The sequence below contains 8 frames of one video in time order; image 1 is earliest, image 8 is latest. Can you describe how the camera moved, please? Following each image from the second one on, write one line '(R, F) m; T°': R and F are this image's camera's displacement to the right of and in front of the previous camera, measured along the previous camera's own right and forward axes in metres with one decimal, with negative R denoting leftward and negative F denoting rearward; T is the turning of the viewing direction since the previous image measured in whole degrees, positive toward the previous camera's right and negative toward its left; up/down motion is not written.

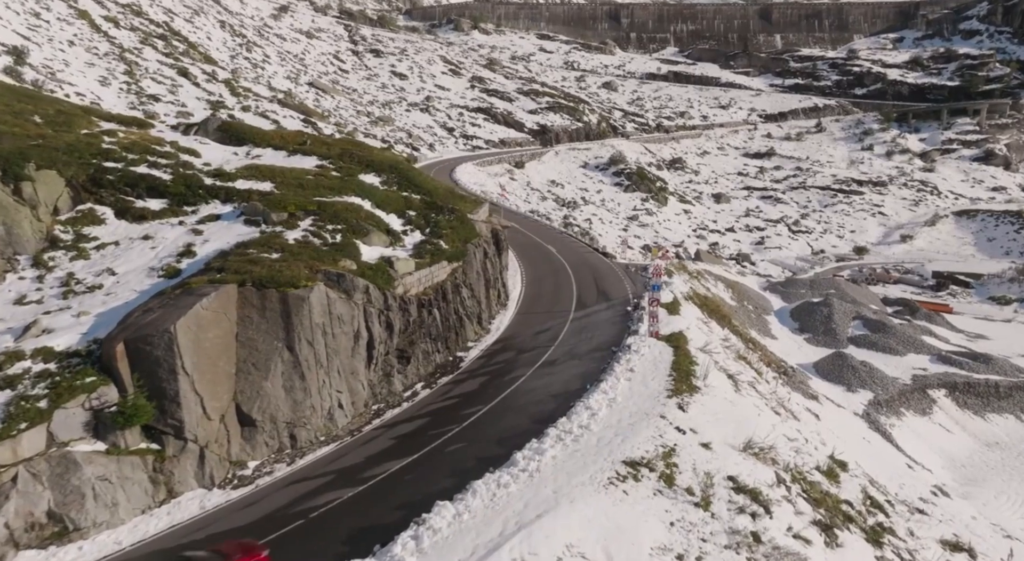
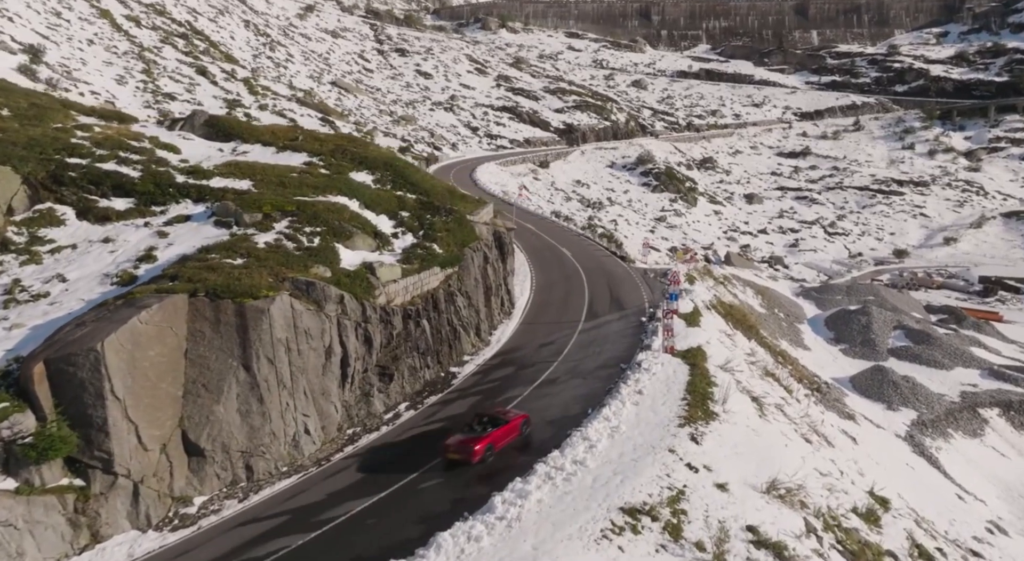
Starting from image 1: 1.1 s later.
(+1.1, +3.2) m; -2°
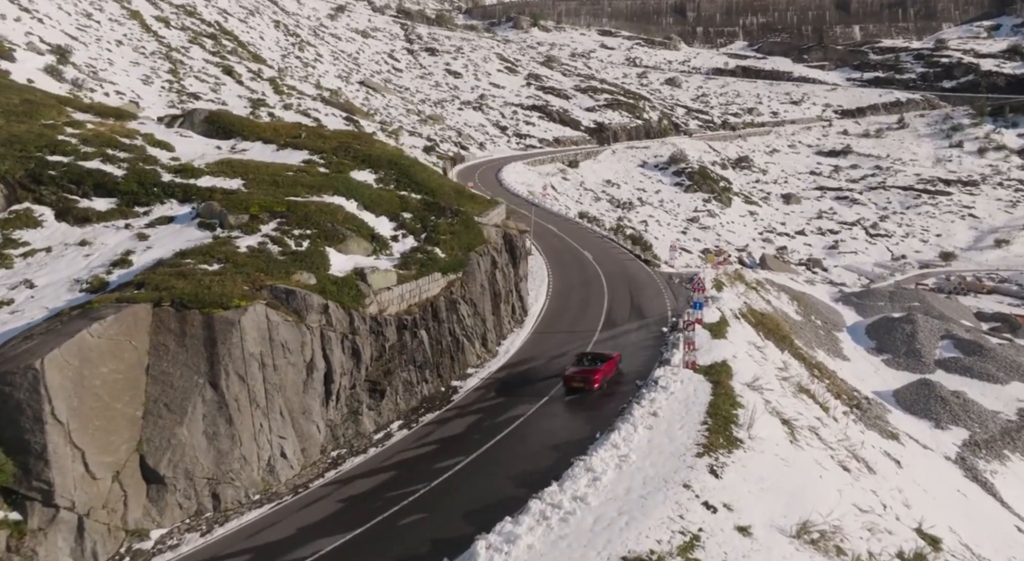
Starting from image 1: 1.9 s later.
(+0.8, +2.4) m; -2°
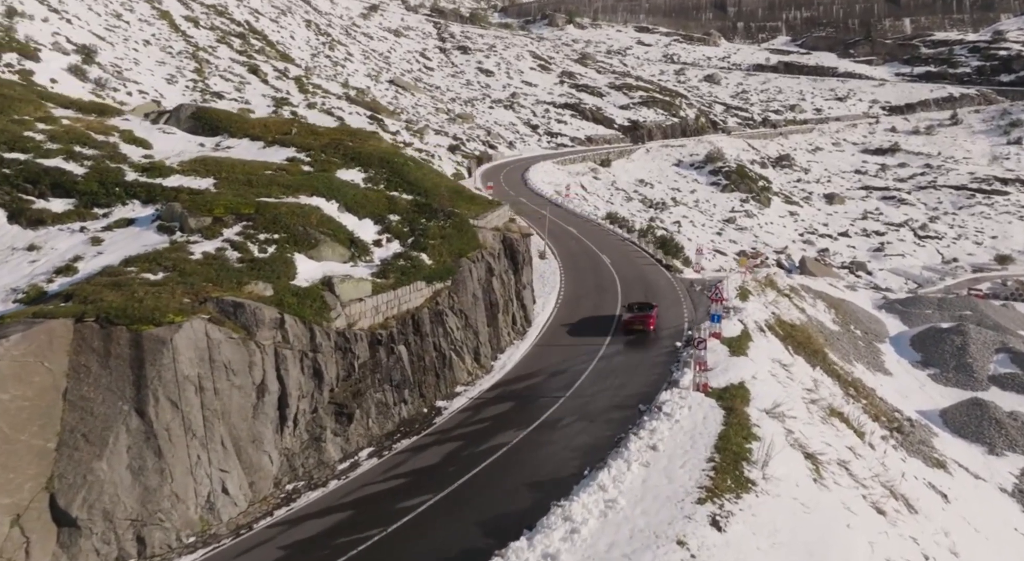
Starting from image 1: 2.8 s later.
(+1.3, +2.8) m; -3°
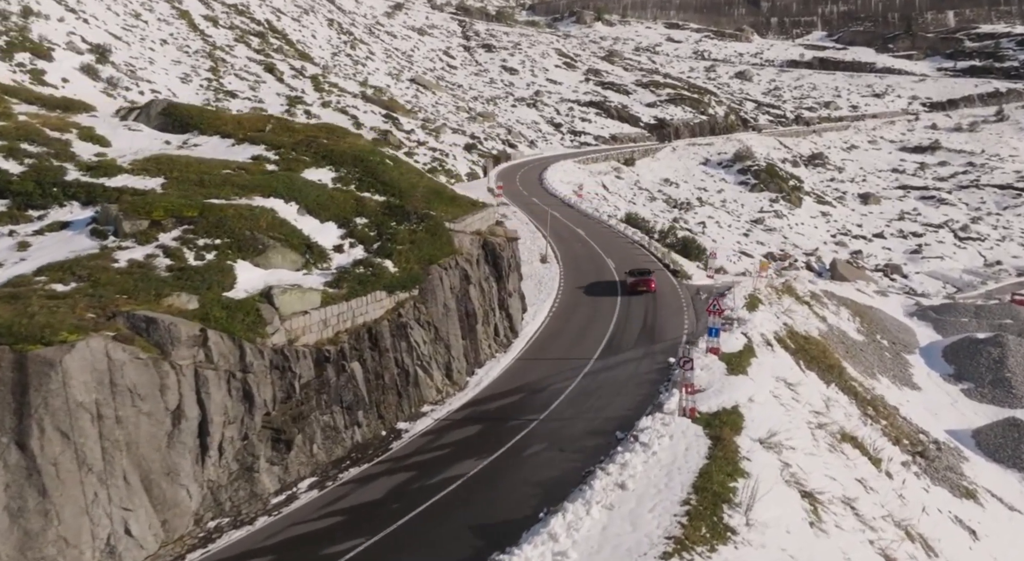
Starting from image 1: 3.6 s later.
(+1.6, +2.4) m; -2°
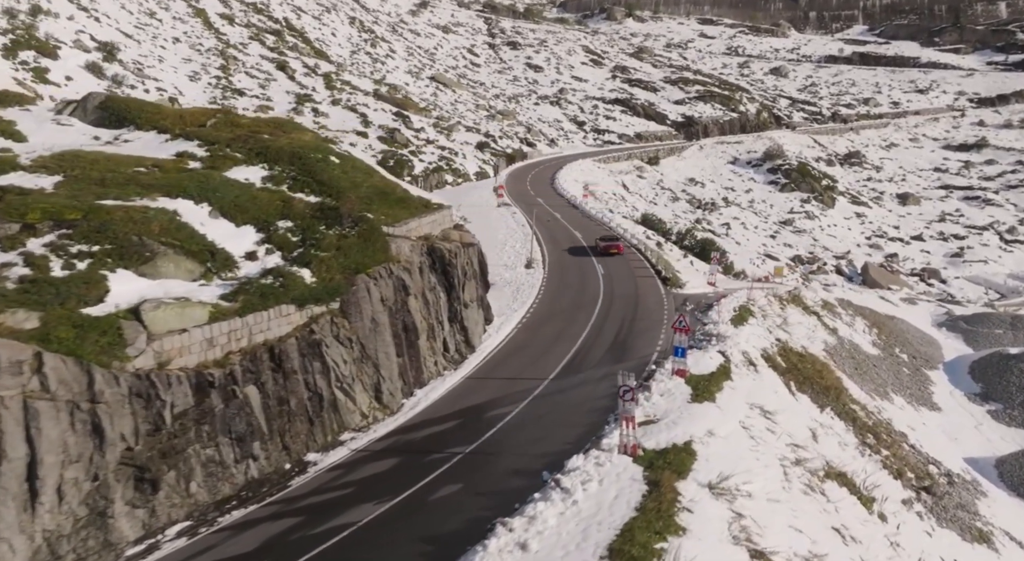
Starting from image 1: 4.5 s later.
(+2.5, +2.9) m; -3°
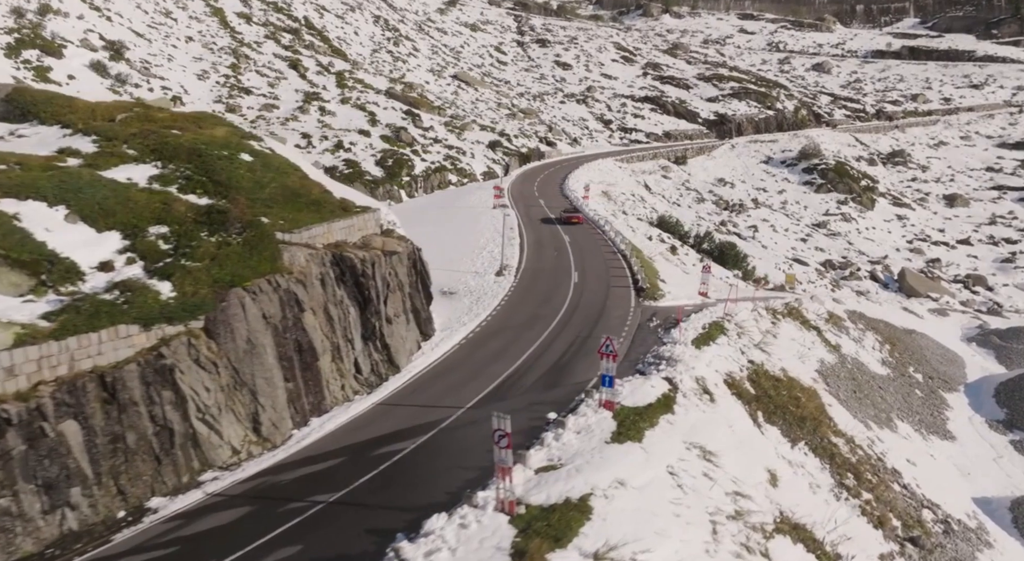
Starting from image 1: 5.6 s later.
(+3.1, +3.2) m; -3°
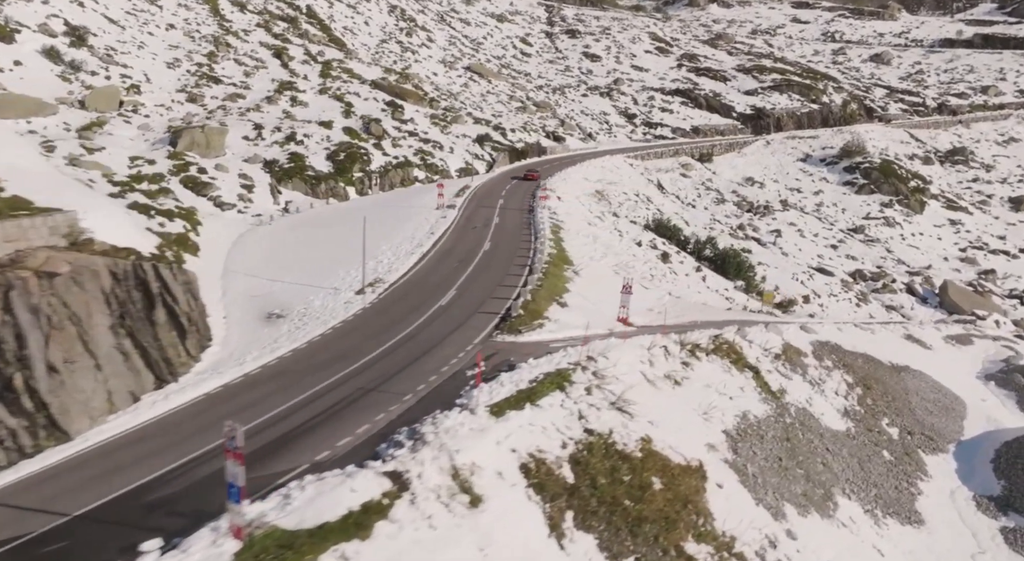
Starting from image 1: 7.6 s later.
(+6.2, +7.2) m; -5°
